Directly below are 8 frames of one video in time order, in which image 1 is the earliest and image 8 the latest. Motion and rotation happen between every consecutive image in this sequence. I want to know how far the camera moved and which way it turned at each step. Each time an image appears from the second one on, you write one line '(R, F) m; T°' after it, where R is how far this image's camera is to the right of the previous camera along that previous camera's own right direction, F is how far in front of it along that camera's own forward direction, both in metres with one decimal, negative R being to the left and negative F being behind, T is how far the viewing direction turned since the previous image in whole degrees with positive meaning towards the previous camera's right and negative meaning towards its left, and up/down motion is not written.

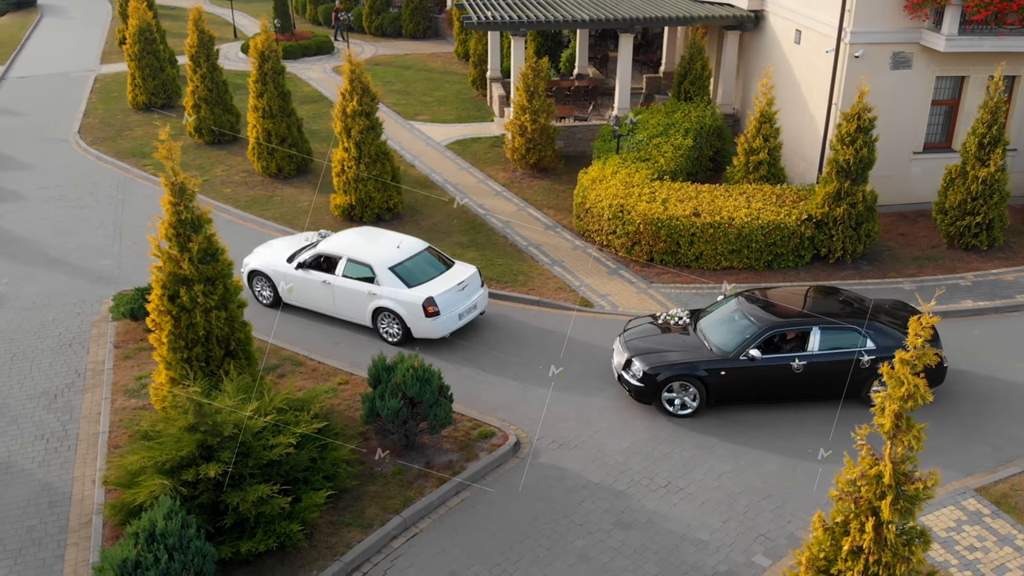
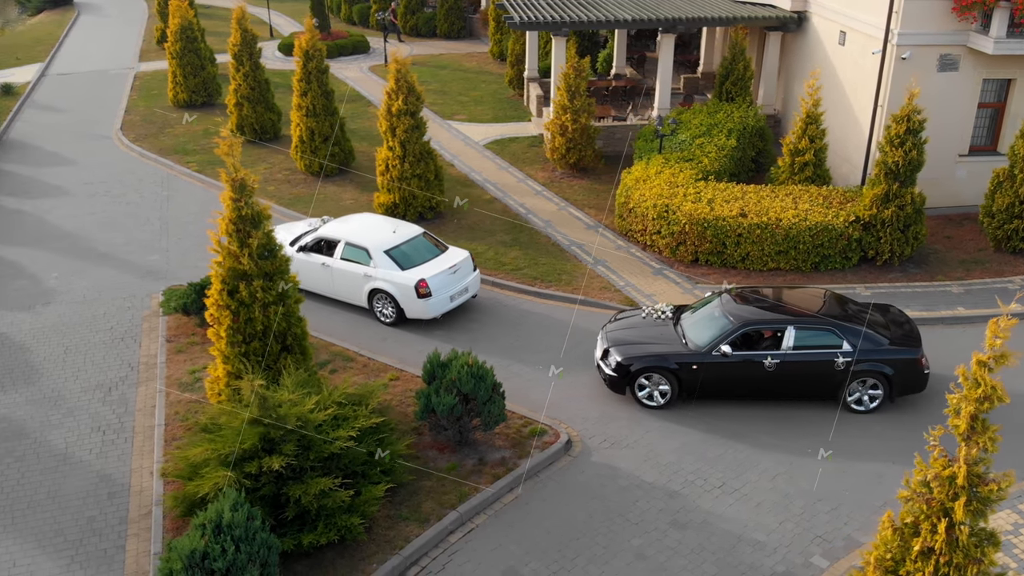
(-0.4, 0.0) m; -1°
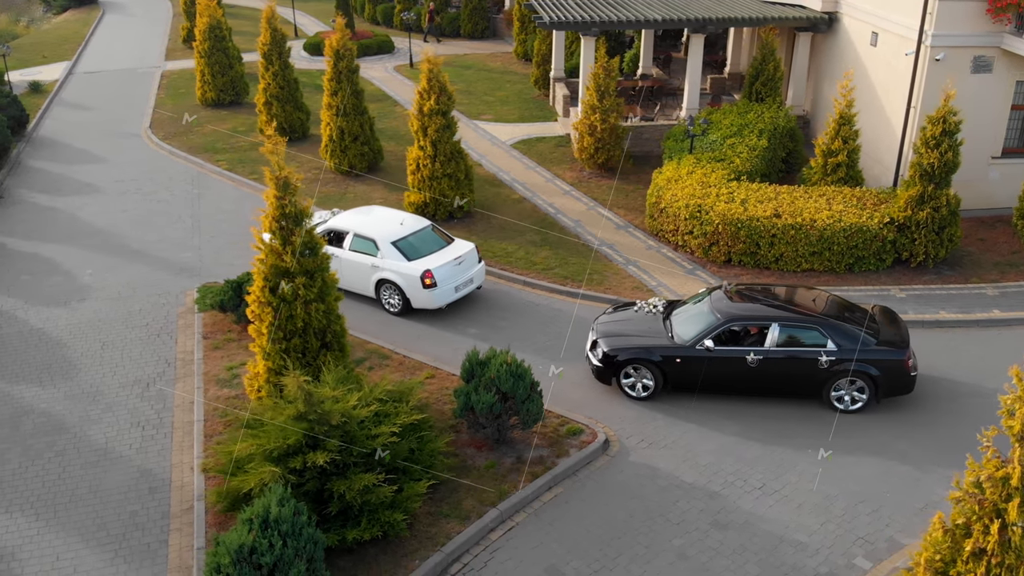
(-0.3, 0.0) m; -1°
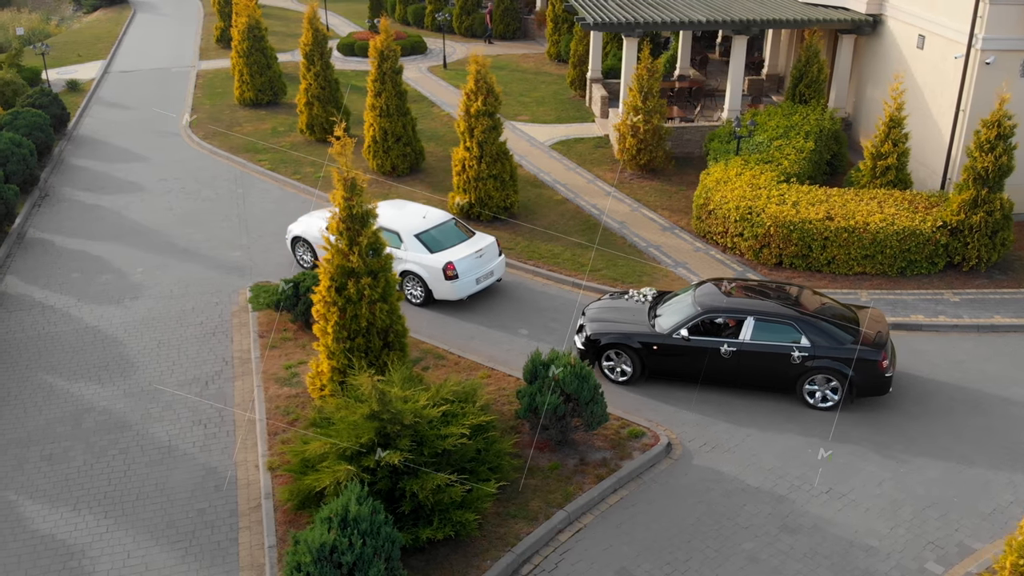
(-0.6, 0.0) m; -1°
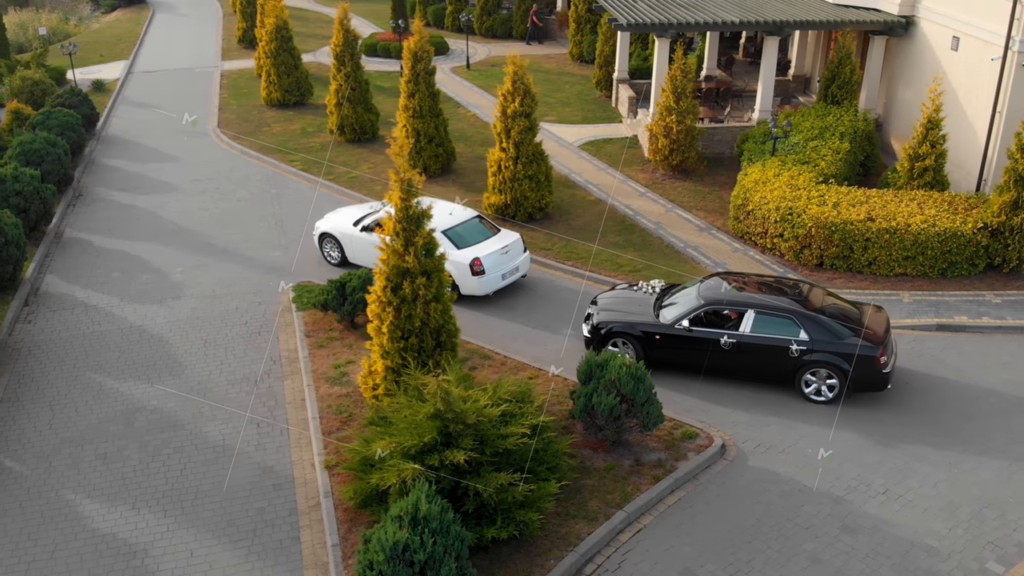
(-0.6, 0.0) m; 0°
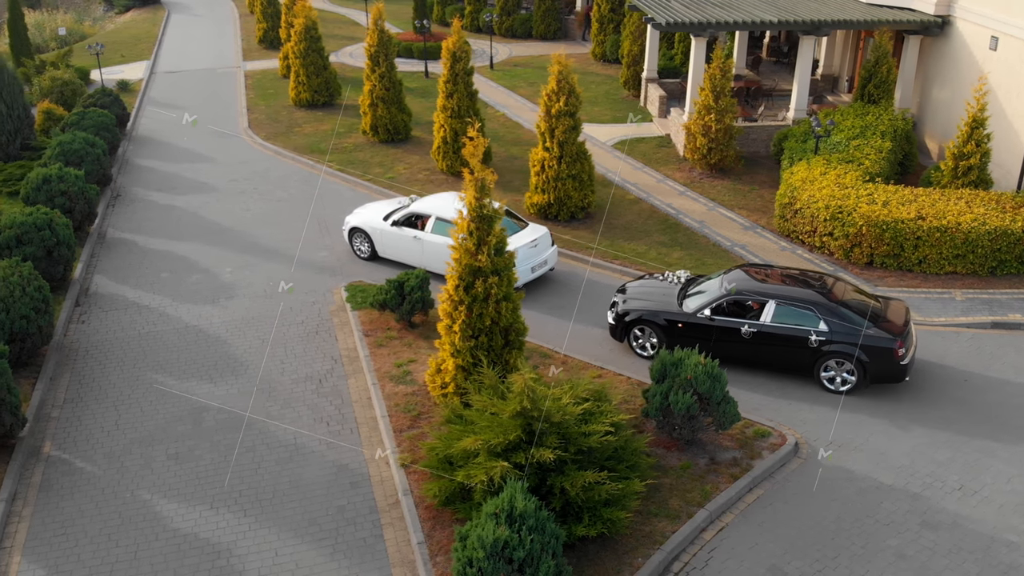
(-0.8, 0.0) m; 0°
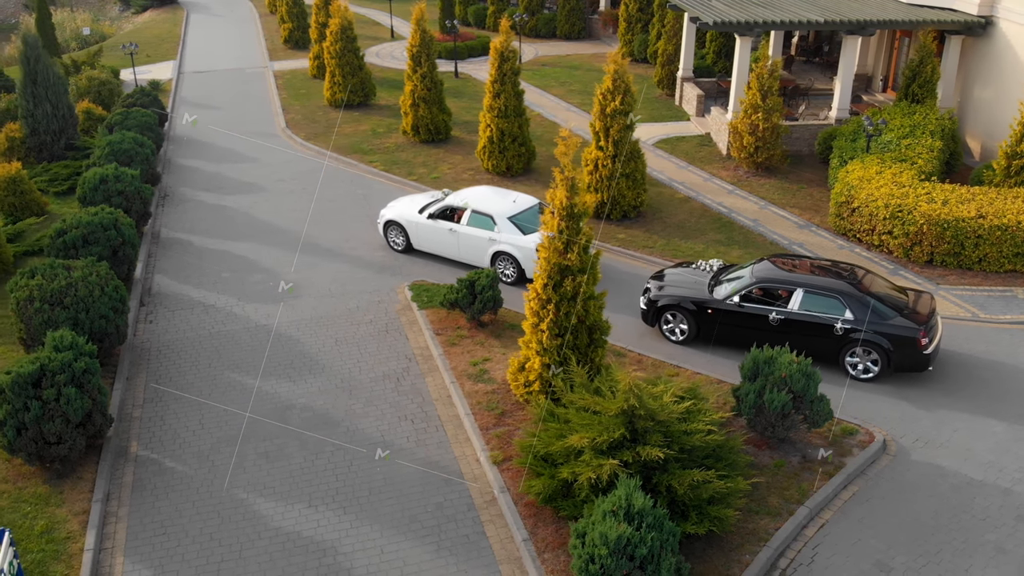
(-1.0, 0.0) m; +1°
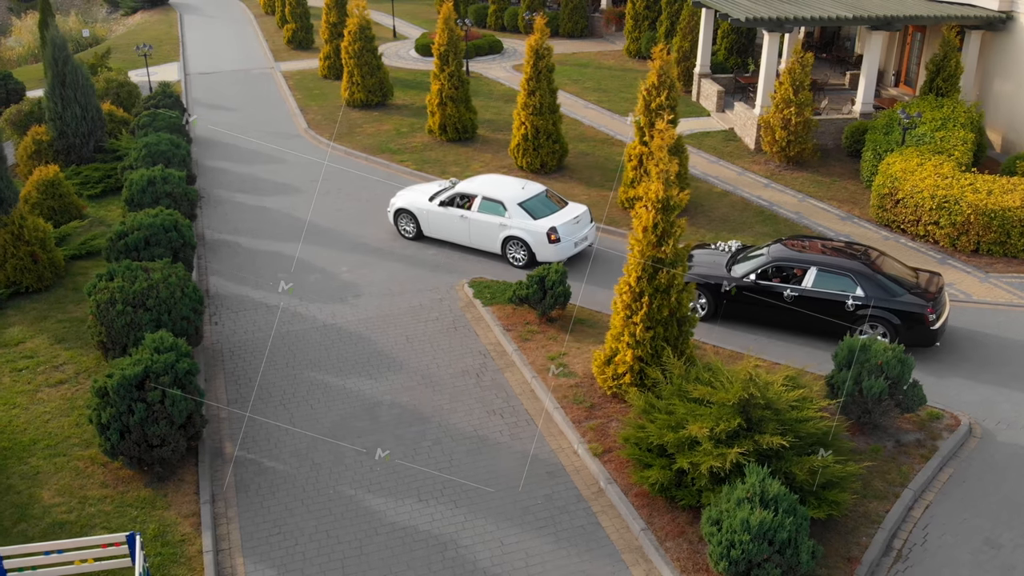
(-1.5, -0.1) m; +2°
